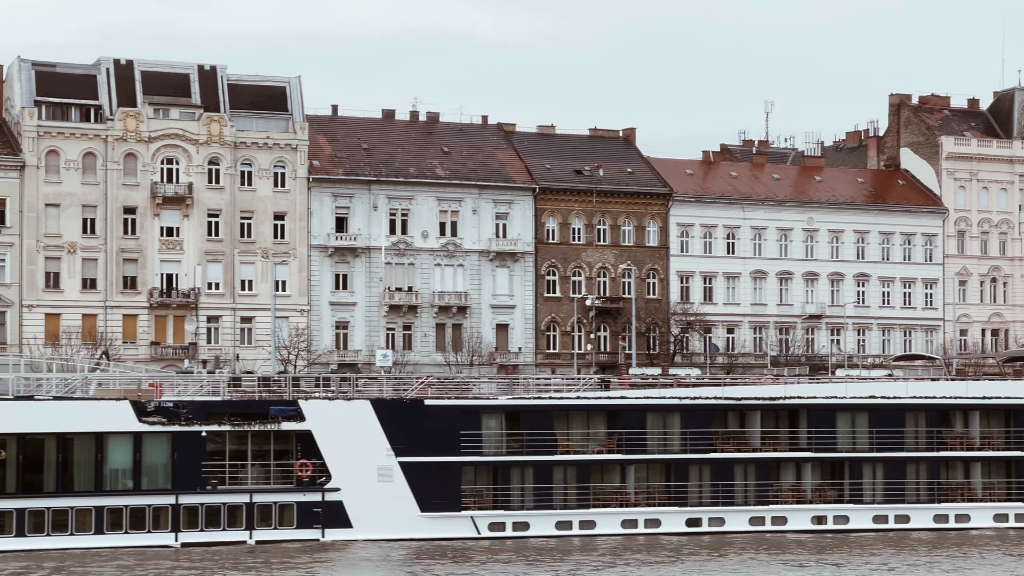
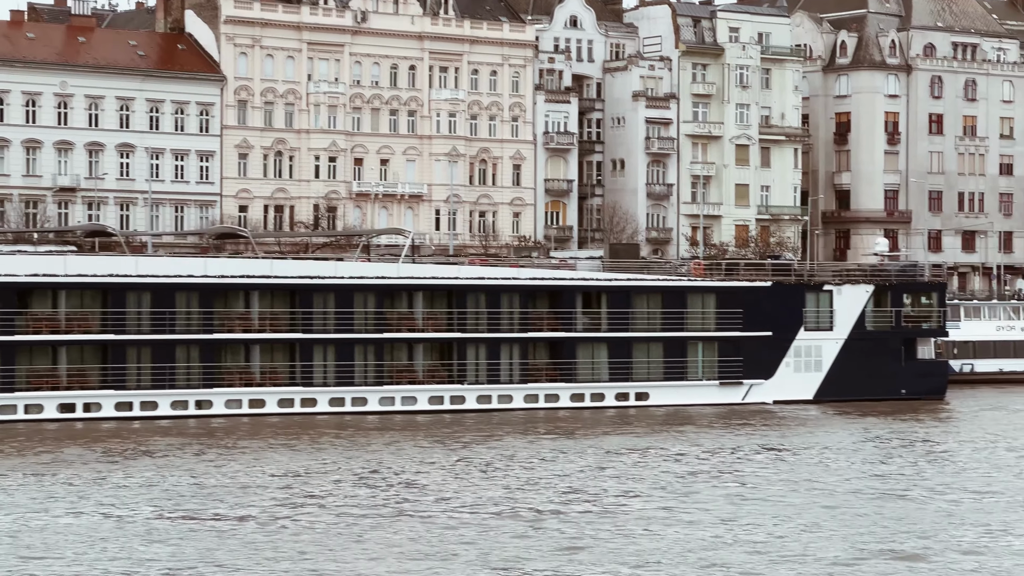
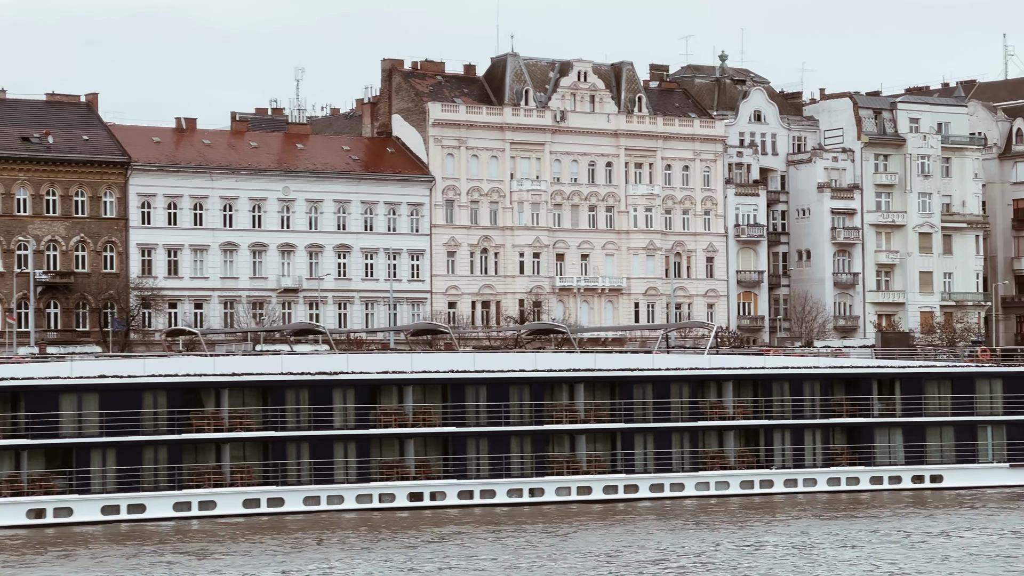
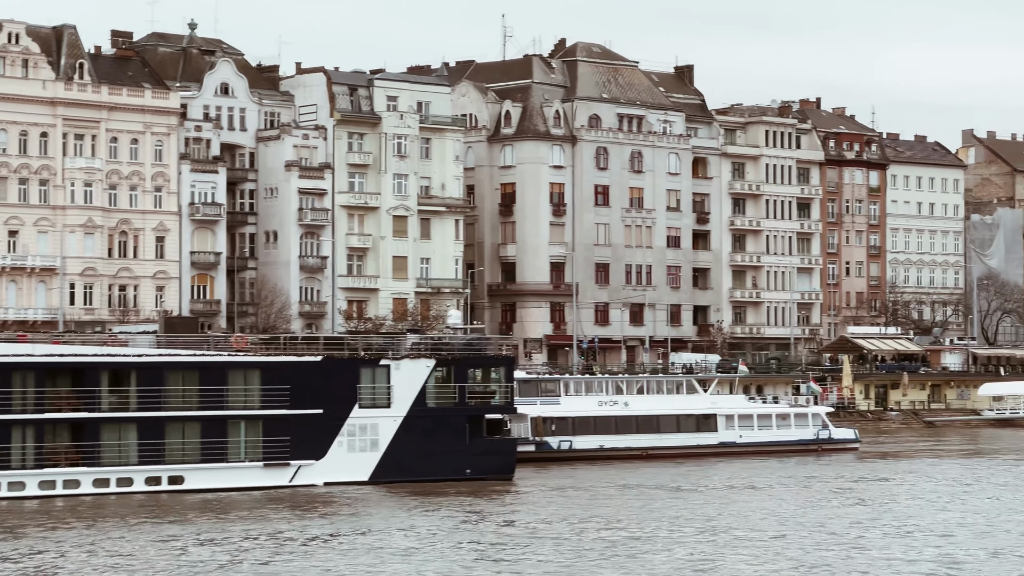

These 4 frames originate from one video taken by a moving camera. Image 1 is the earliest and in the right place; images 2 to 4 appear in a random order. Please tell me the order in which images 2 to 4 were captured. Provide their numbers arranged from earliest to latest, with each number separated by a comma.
3, 2, 4
